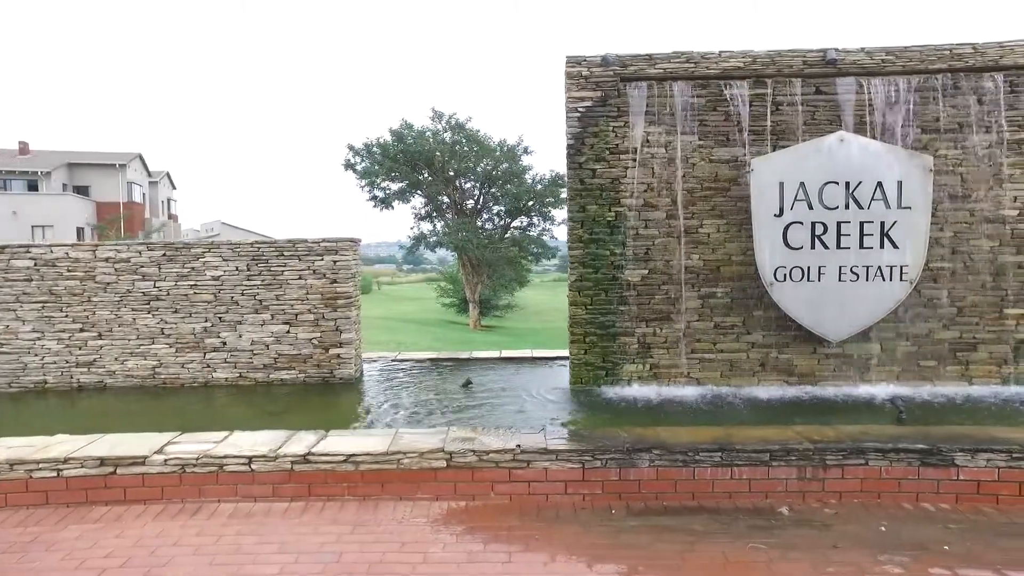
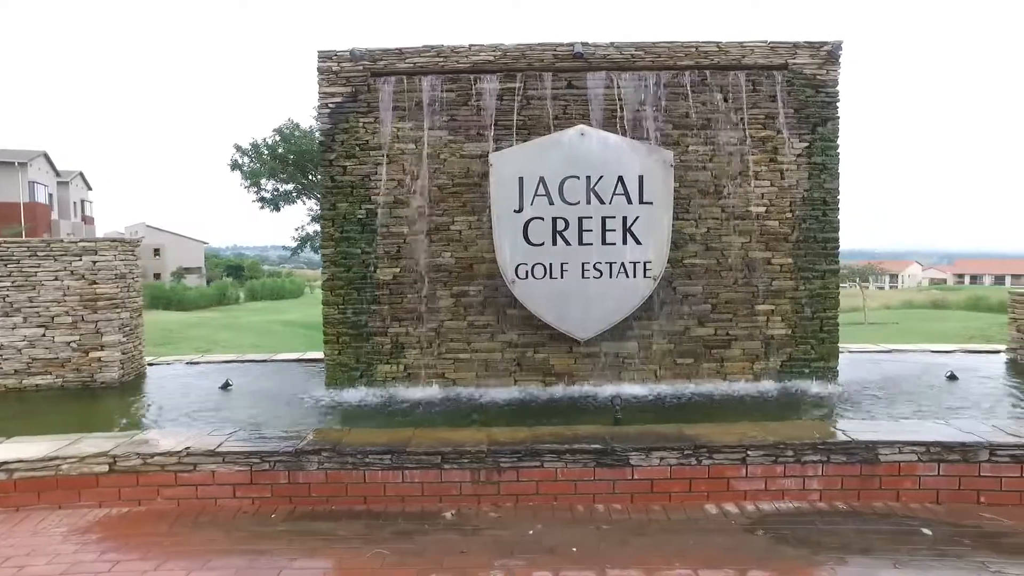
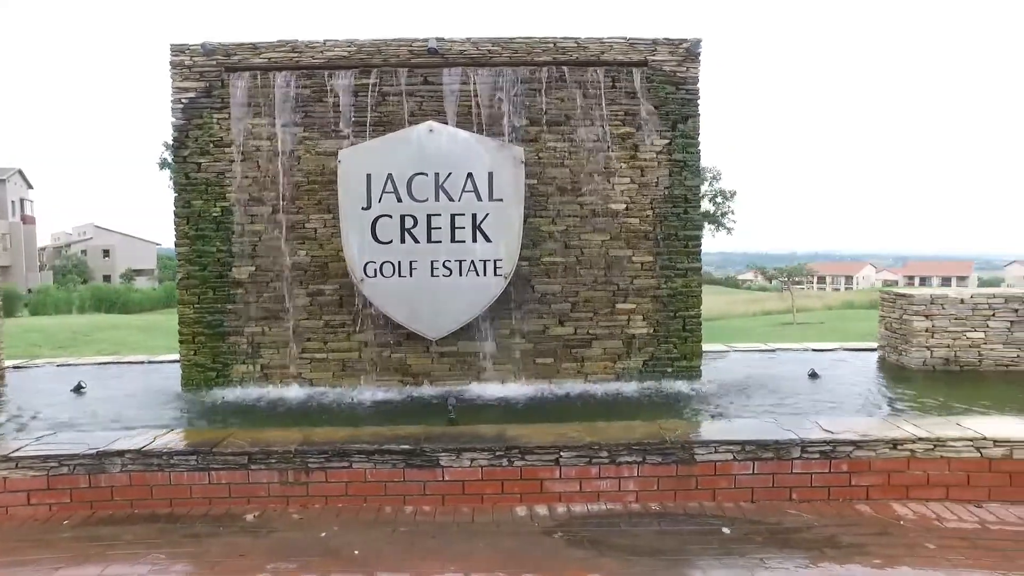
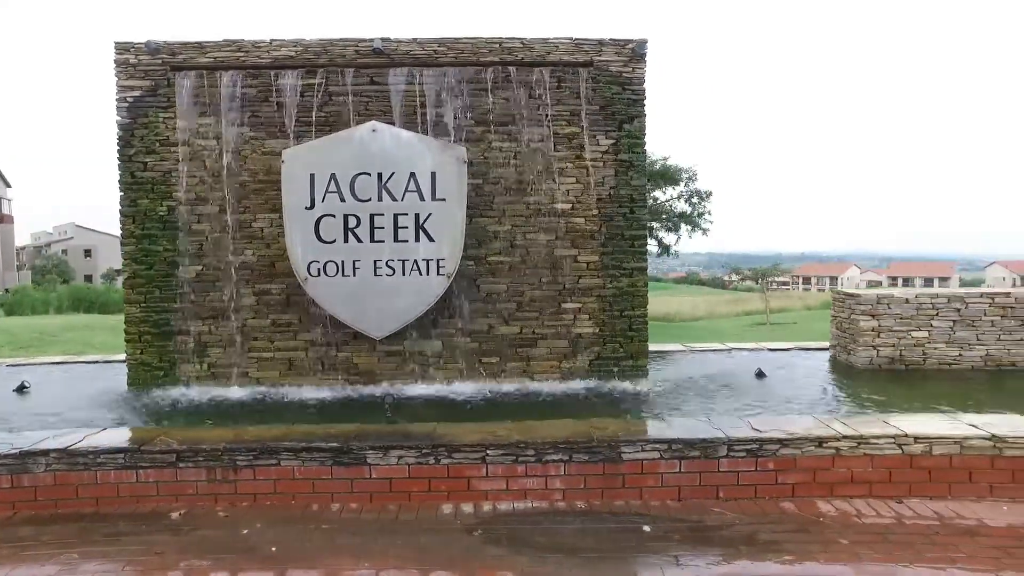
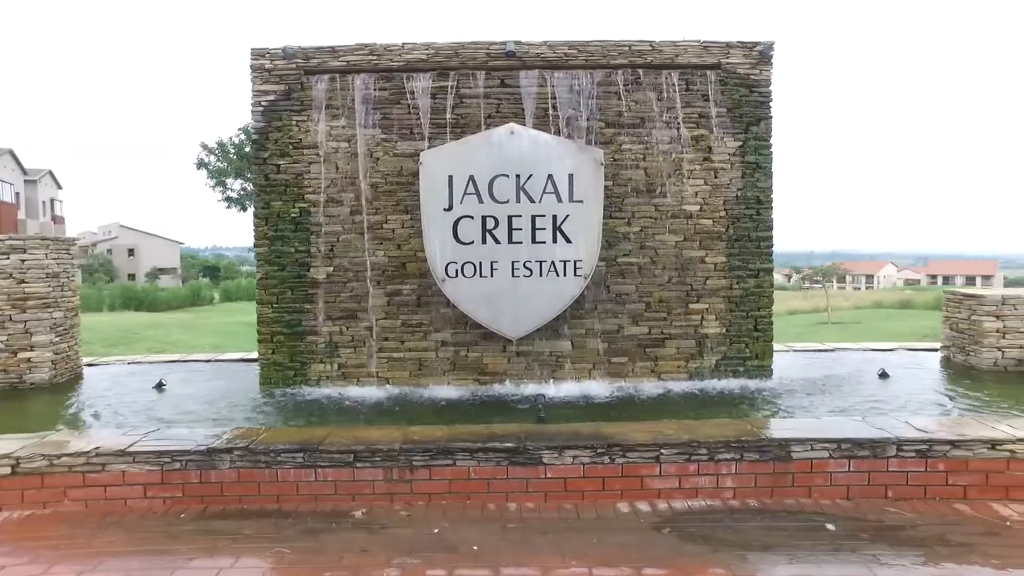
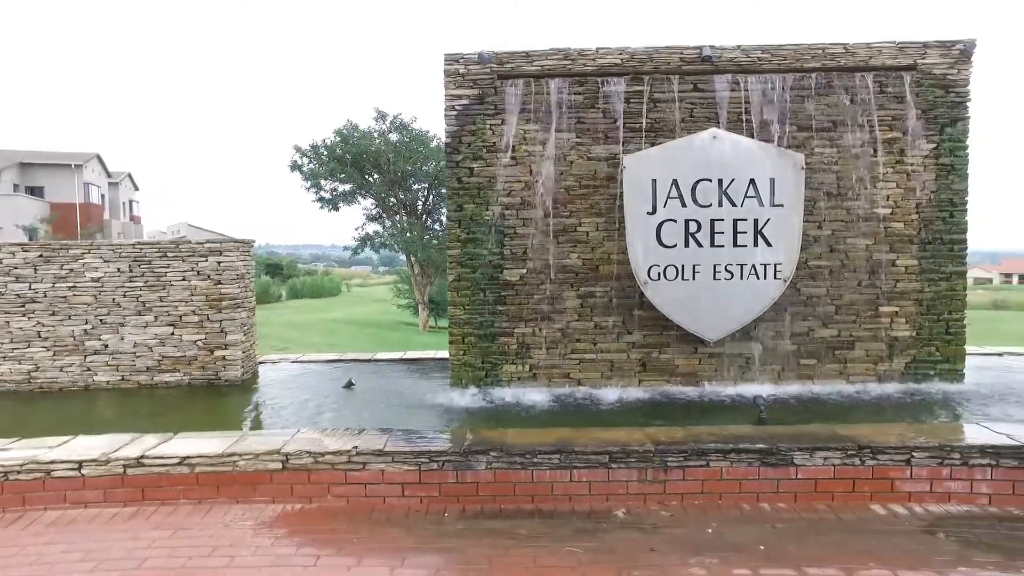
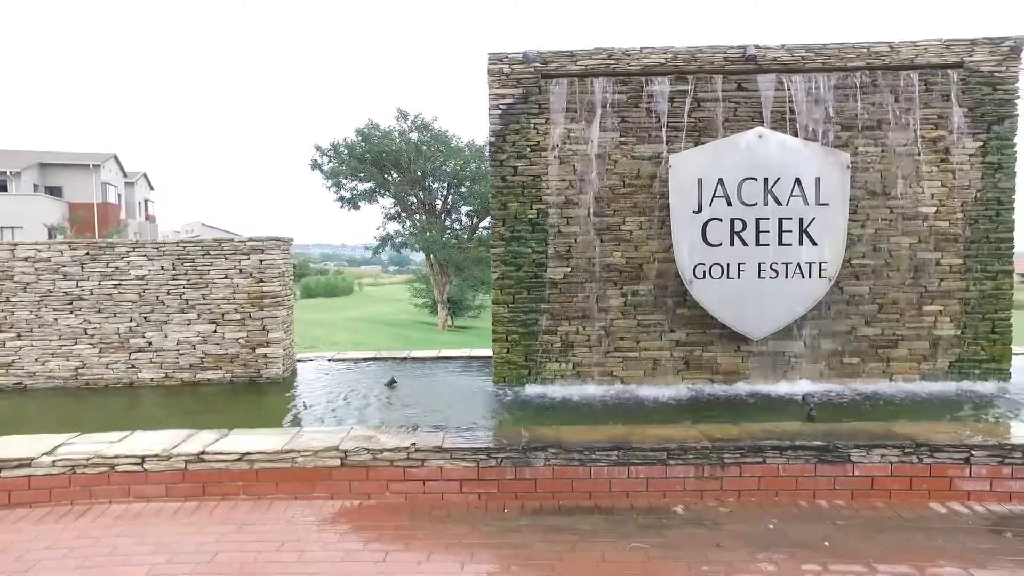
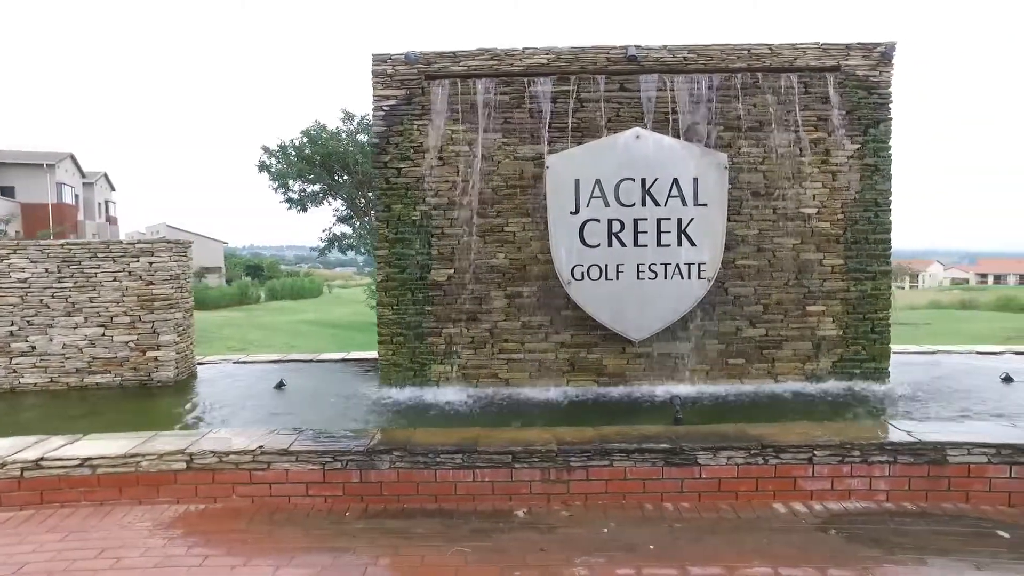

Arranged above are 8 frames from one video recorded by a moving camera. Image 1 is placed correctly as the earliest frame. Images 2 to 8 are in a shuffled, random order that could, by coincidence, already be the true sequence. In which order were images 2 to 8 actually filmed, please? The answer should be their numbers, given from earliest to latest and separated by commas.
7, 6, 8, 2, 5, 3, 4
